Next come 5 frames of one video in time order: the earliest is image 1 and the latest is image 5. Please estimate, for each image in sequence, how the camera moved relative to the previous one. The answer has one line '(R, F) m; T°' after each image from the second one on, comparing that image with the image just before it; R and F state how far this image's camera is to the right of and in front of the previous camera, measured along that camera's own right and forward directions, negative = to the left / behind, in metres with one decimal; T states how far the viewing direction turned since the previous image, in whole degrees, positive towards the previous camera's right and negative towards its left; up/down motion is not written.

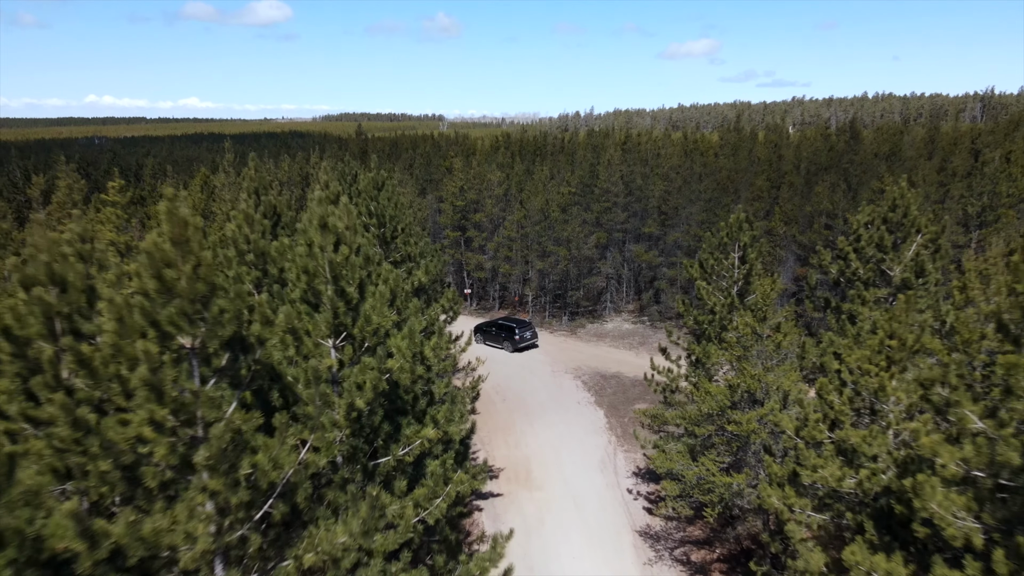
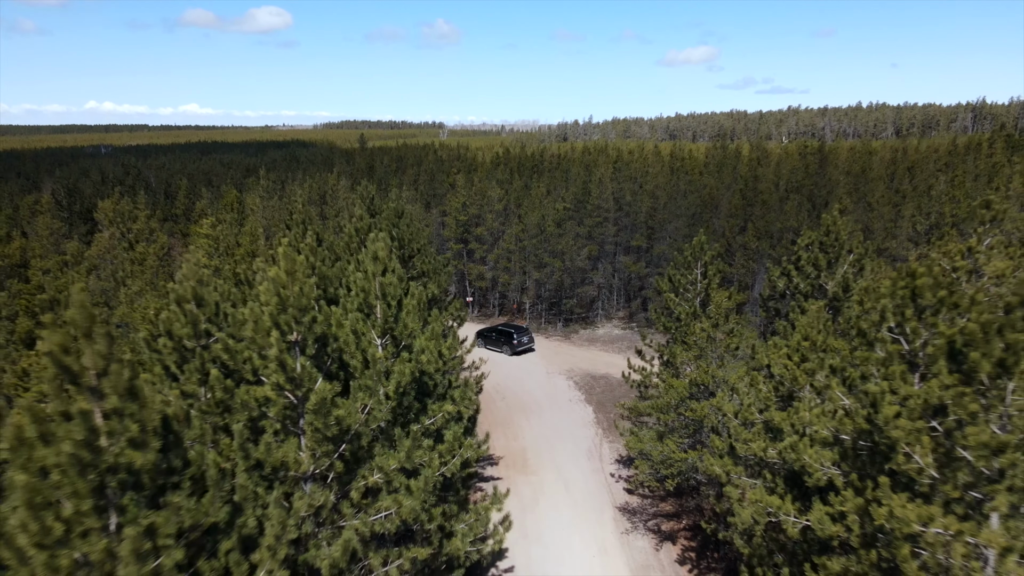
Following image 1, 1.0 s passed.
(0.0, -3.3) m; 0°
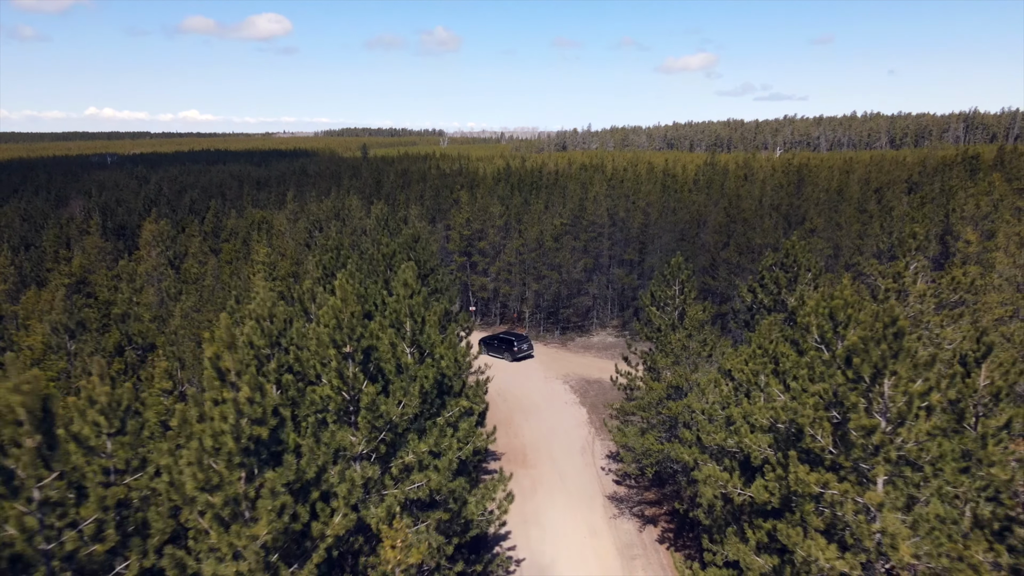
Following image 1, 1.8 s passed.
(-0.1, -3.0) m; 0°
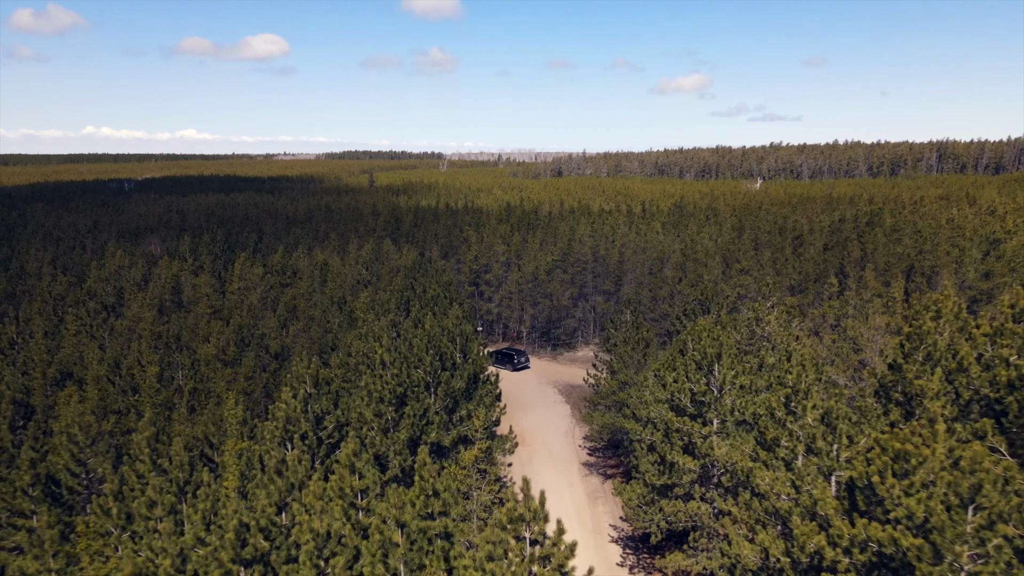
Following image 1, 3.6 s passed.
(-0.3, -10.8) m; 0°
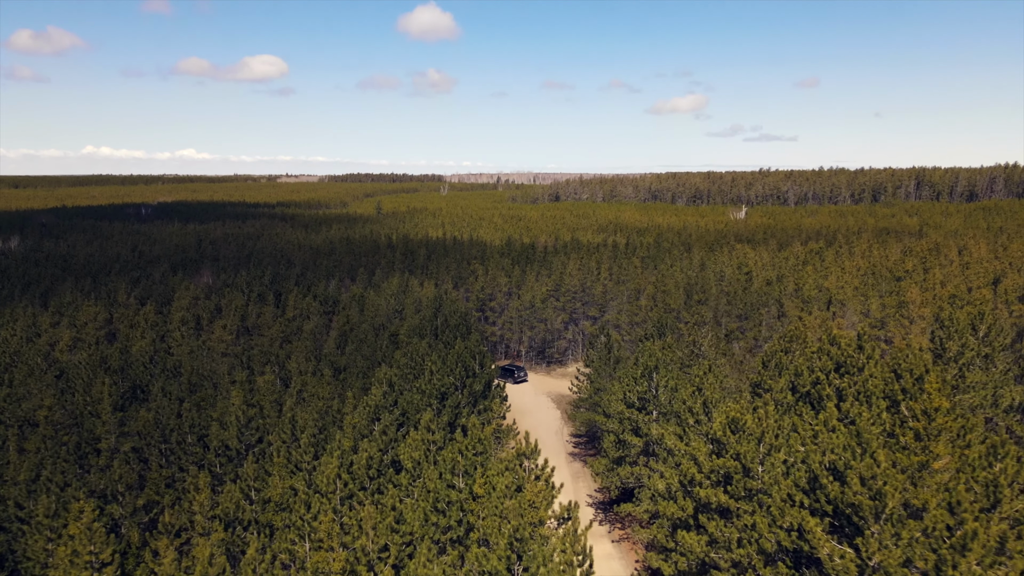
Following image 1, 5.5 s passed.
(-0.2, -10.7) m; 0°
